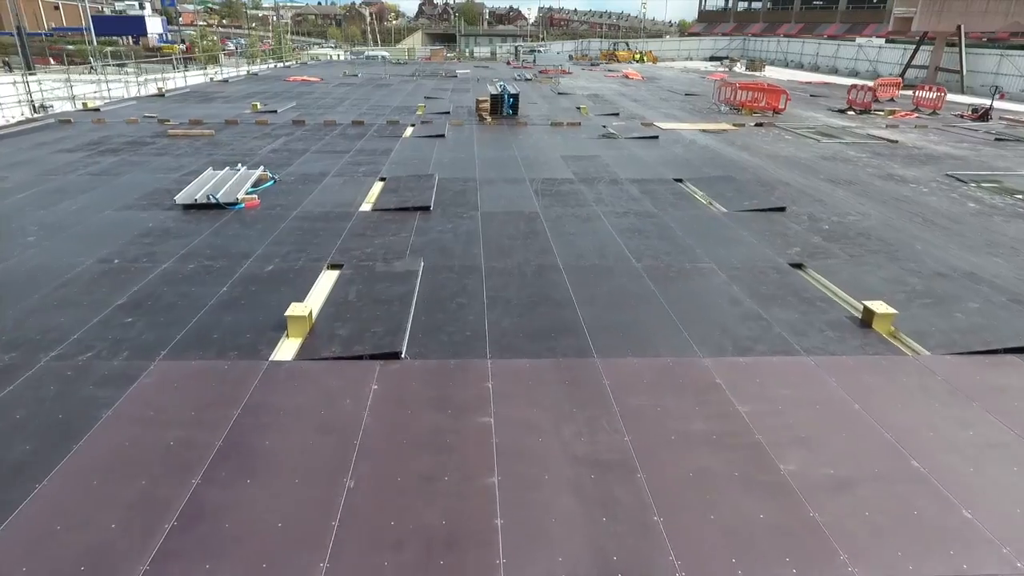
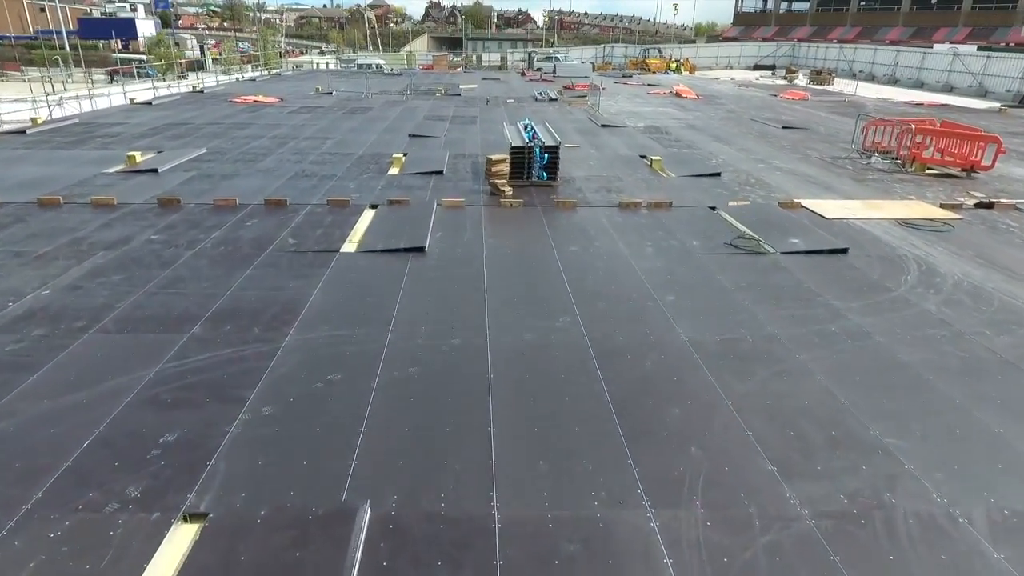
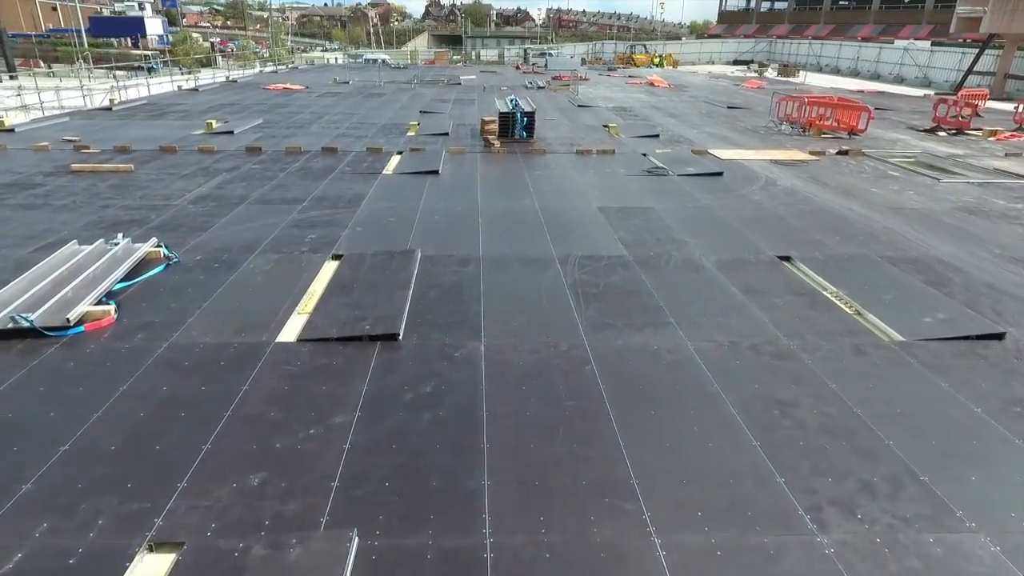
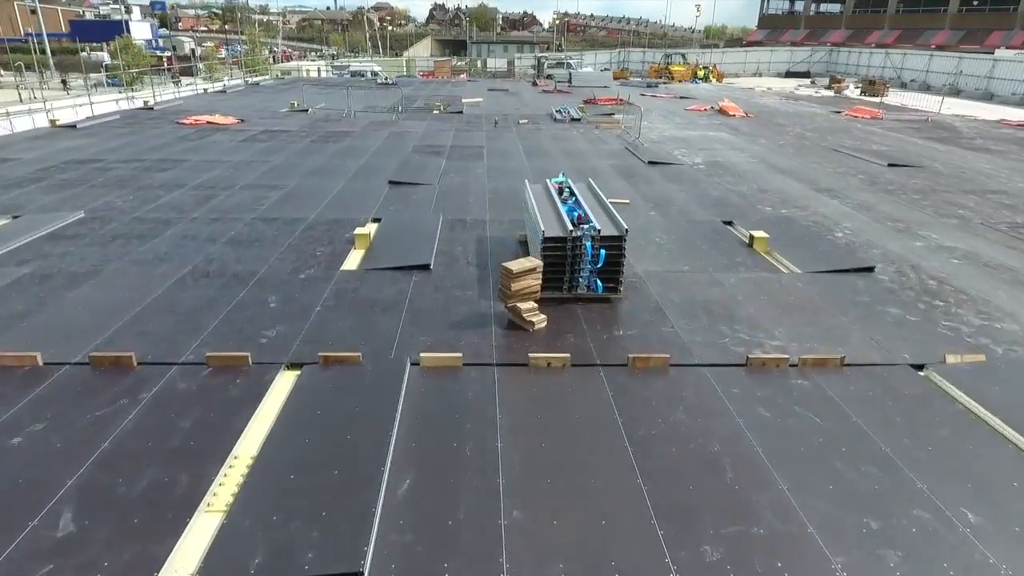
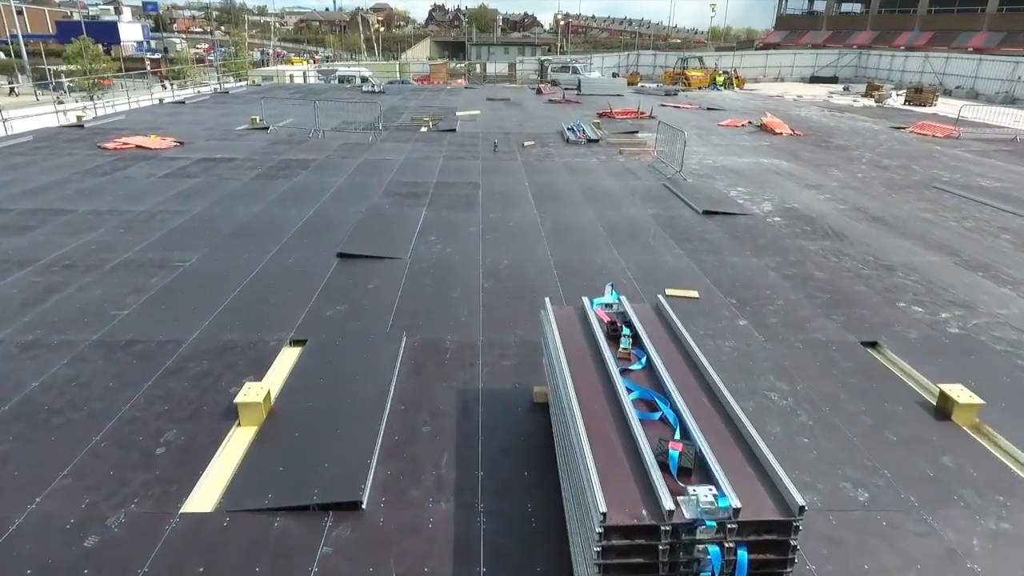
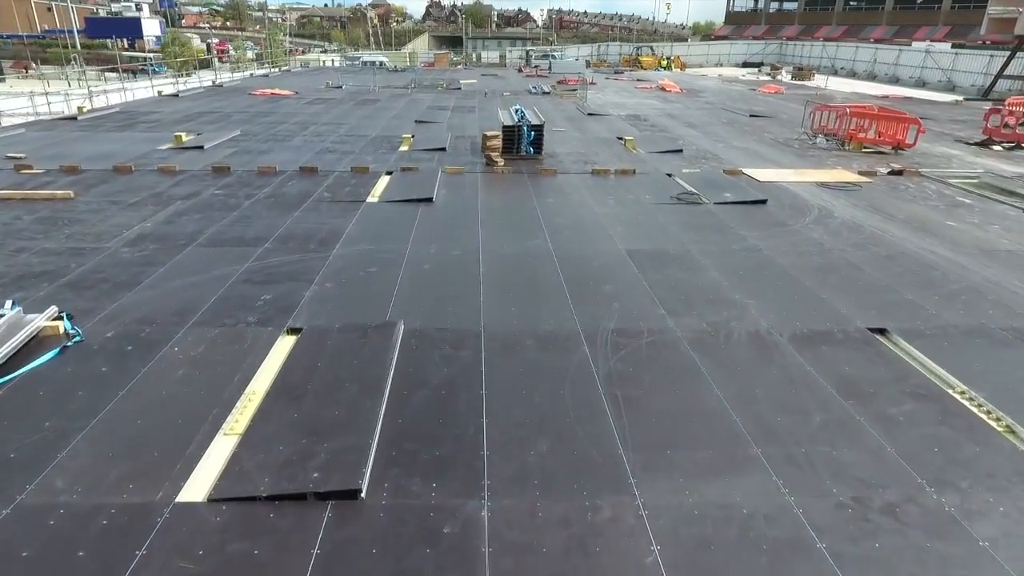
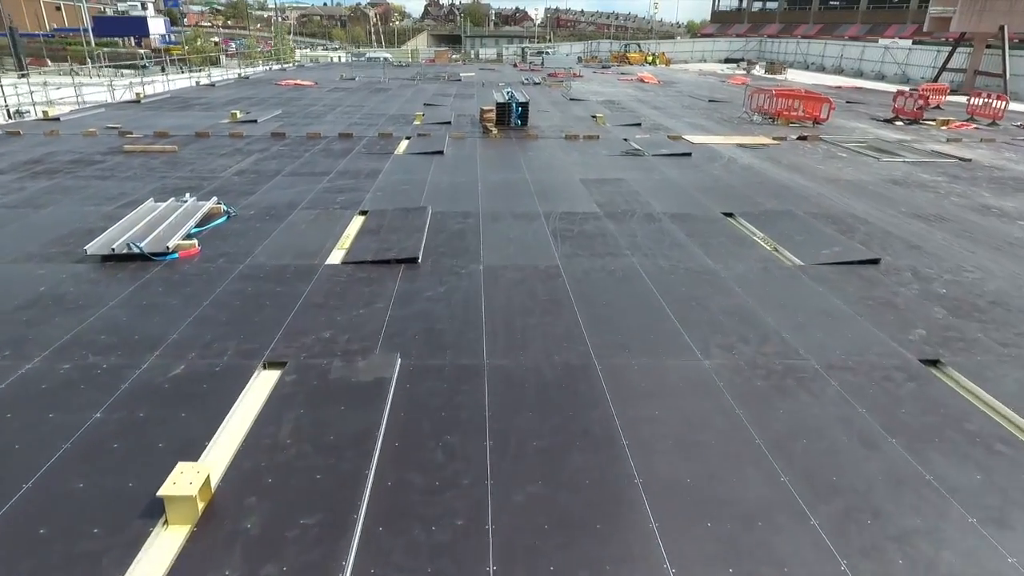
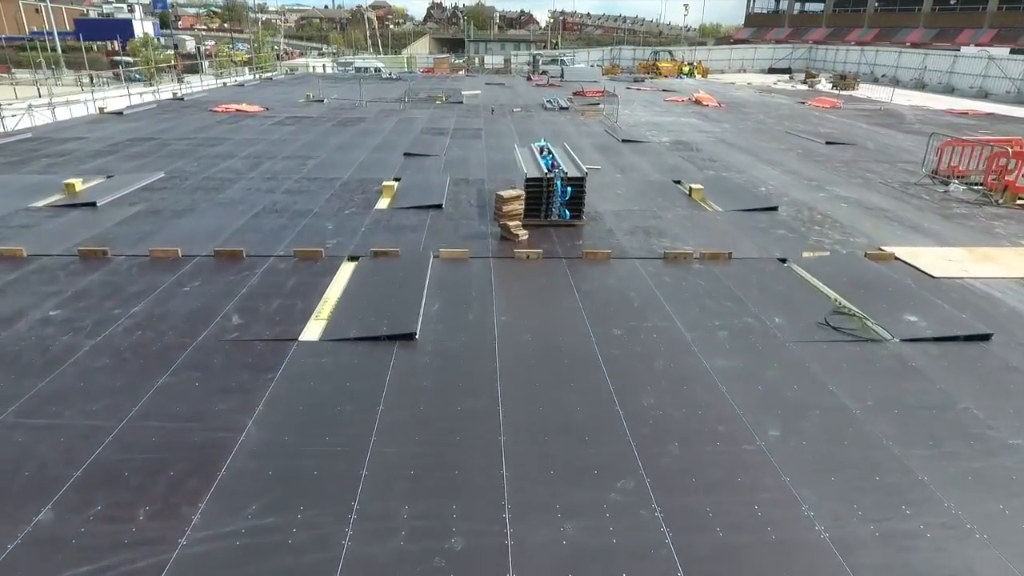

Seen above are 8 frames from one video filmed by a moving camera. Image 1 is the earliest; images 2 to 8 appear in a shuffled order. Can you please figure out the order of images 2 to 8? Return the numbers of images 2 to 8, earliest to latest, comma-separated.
7, 3, 6, 2, 8, 4, 5
